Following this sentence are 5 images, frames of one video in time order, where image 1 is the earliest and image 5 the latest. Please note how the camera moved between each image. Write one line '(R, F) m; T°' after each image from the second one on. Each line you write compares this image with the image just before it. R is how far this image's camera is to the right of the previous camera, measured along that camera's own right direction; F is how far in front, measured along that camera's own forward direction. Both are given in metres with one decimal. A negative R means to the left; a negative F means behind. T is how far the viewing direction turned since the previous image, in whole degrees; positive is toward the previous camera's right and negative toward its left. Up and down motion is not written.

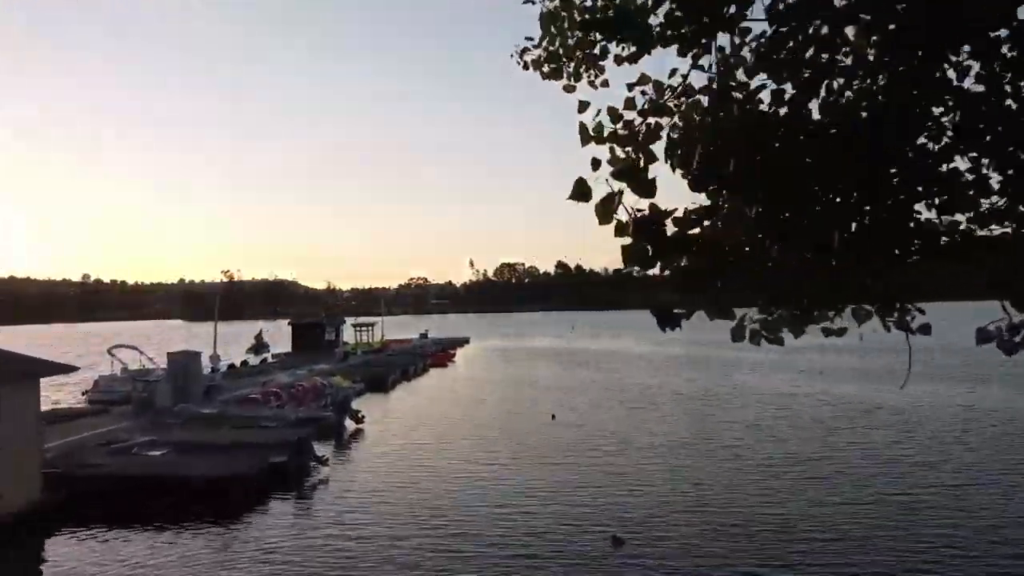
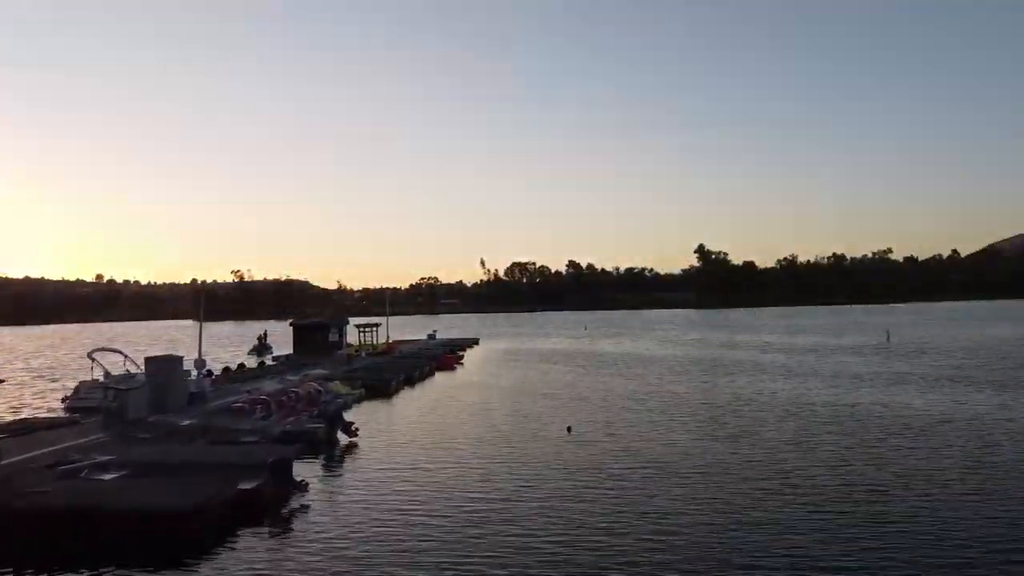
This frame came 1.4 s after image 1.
(0.0, +2.9) m; -1°
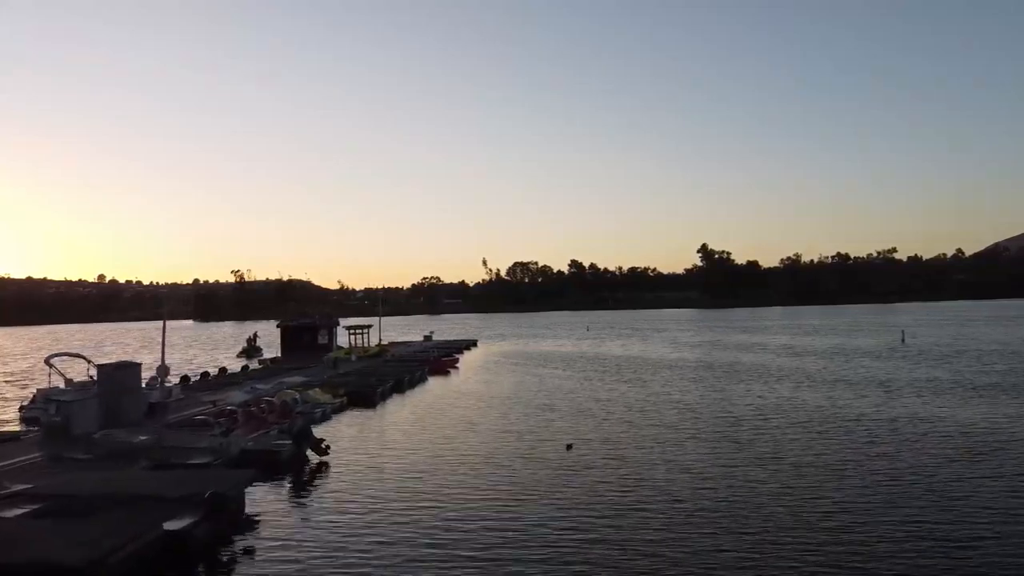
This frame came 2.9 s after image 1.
(+0.3, +3.0) m; 0°
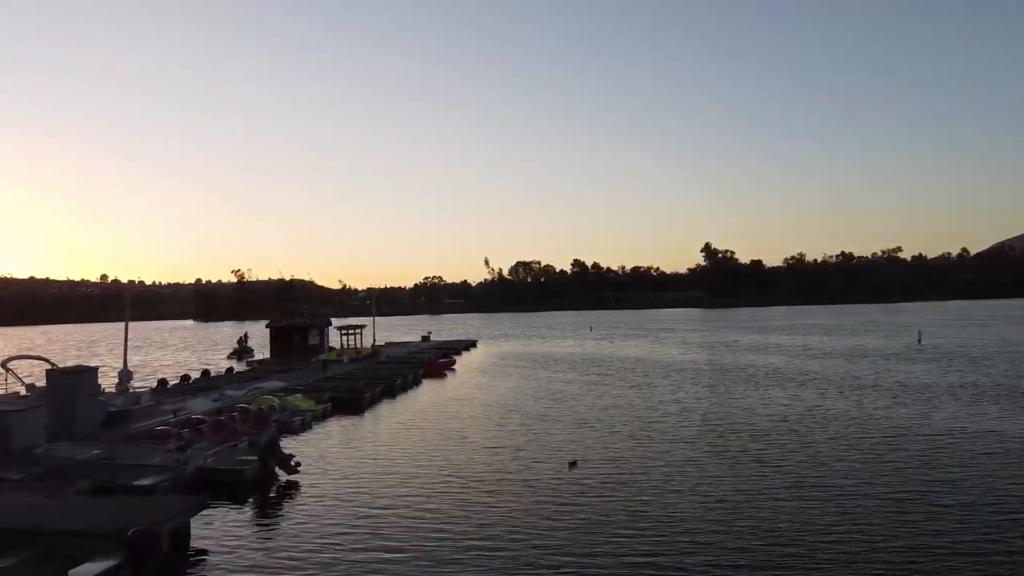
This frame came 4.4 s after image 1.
(+0.2, +2.7) m; 0°
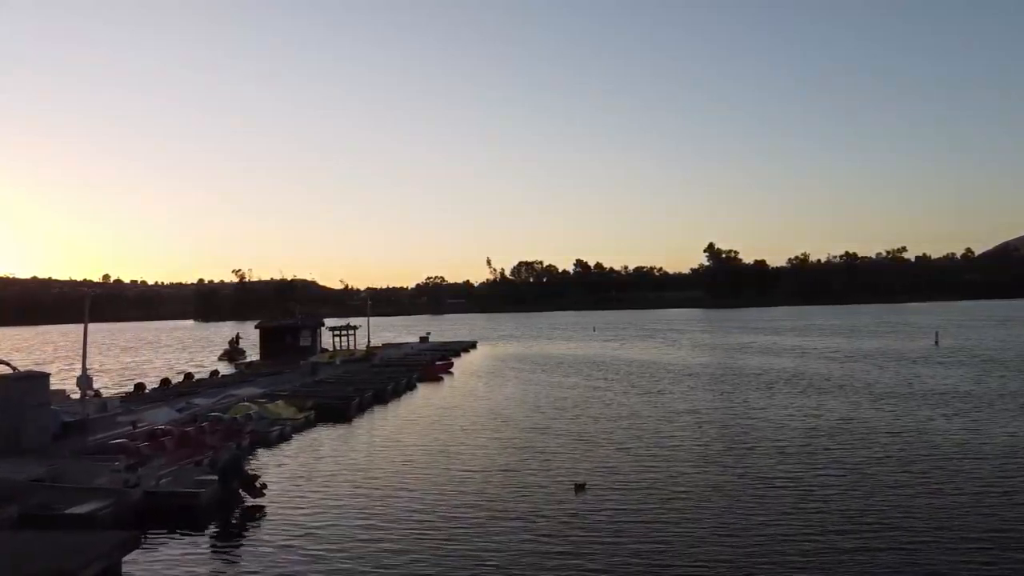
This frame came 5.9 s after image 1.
(+0.1, +2.5) m; 0°
